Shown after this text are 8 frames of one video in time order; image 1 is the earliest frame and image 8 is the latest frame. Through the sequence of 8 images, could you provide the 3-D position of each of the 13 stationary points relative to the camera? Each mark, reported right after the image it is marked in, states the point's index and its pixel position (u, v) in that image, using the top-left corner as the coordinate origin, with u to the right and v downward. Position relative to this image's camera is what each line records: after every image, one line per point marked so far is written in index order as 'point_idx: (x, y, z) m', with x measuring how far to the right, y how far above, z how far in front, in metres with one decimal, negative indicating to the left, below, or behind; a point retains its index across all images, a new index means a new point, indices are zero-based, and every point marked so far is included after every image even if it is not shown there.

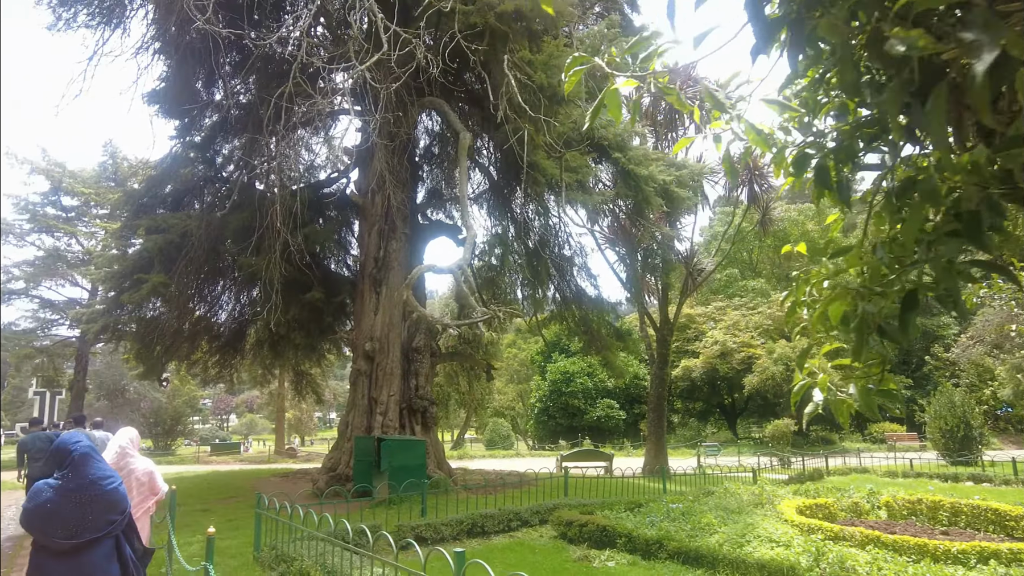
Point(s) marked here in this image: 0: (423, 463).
0: (-1.3, -2.6, +9.9) m
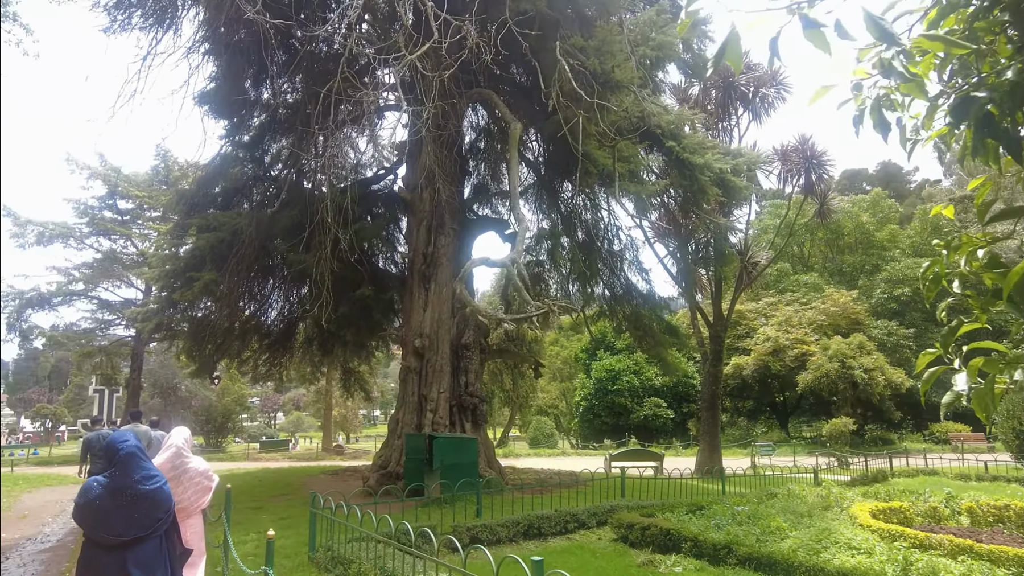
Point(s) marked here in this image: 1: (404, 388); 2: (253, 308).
0: (-0.5, -2.6, +9.7) m
1: (-1.8, -1.7, +11.3) m
2: (-5.5, -0.5, +14.1) m
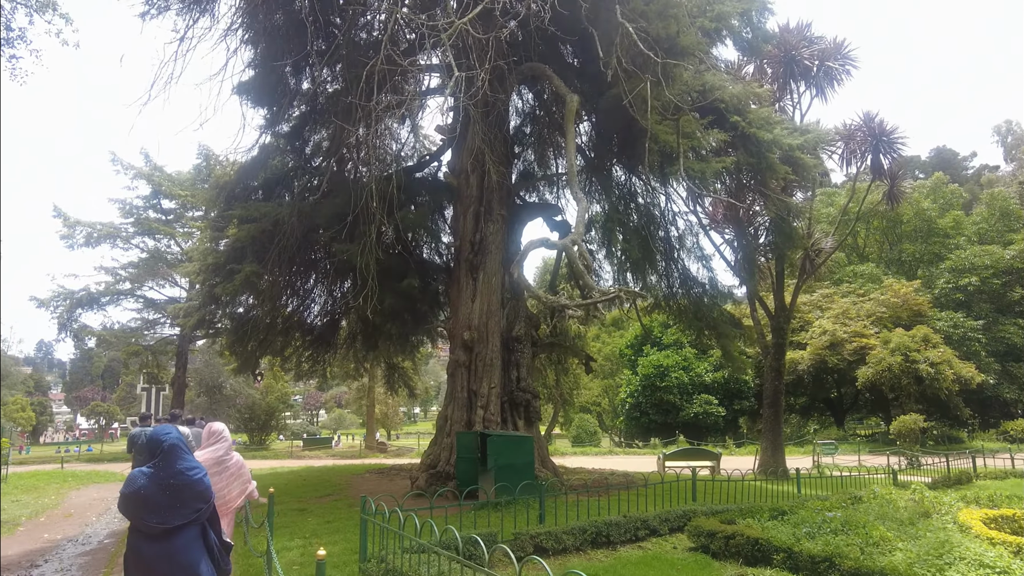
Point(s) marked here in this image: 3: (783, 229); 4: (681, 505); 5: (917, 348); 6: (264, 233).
0: (+0.3, -2.4, +9.0) m
1: (-1.0, -1.5, +10.7) m
2: (-4.5, -0.4, +13.7) m
3: (+5.1, +1.1, +12.5) m
4: (+2.0, -2.6, +8.0) m
5: (+11.5, -1.7, +18.7) m
6: (-4.5, +1.0, +12.1) m
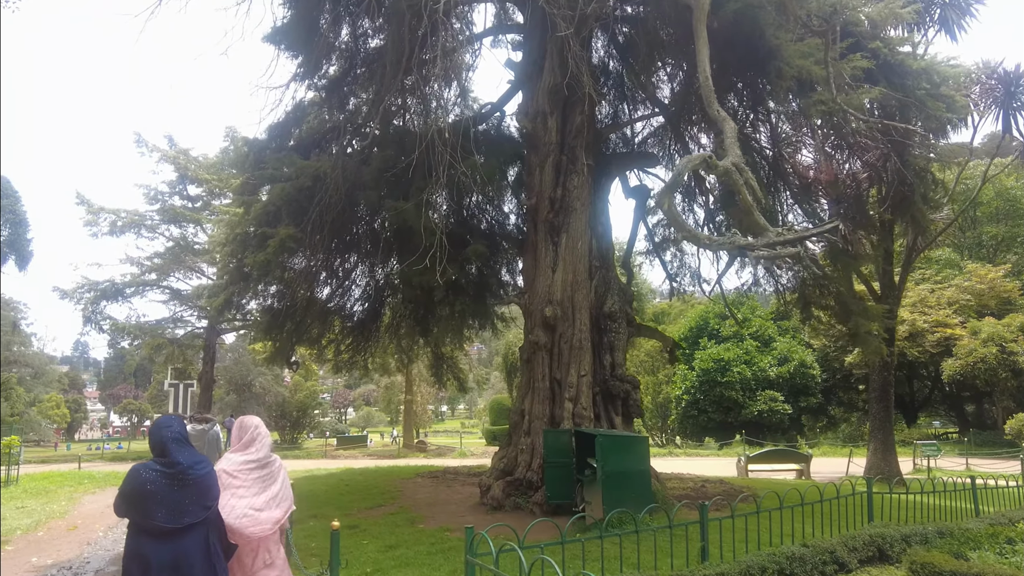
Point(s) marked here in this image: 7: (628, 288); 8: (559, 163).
0: (+1.4, -1.9, +7.0) m
1: (+0.2, -1.1, +8.7) m
2: (-3.2, +0.1, +11.9) m
3: (+6.4, +1.6, +10.3) m
4: (+3.2, -2.2, +6.0) m
5: (+13.0, -1.1, +16.2) m
6: (-3.2, +1.5, +10.2) m
7: (+1.6, 0.0, +9.2) m
8: (+0.6, +1.7, +9.1) m
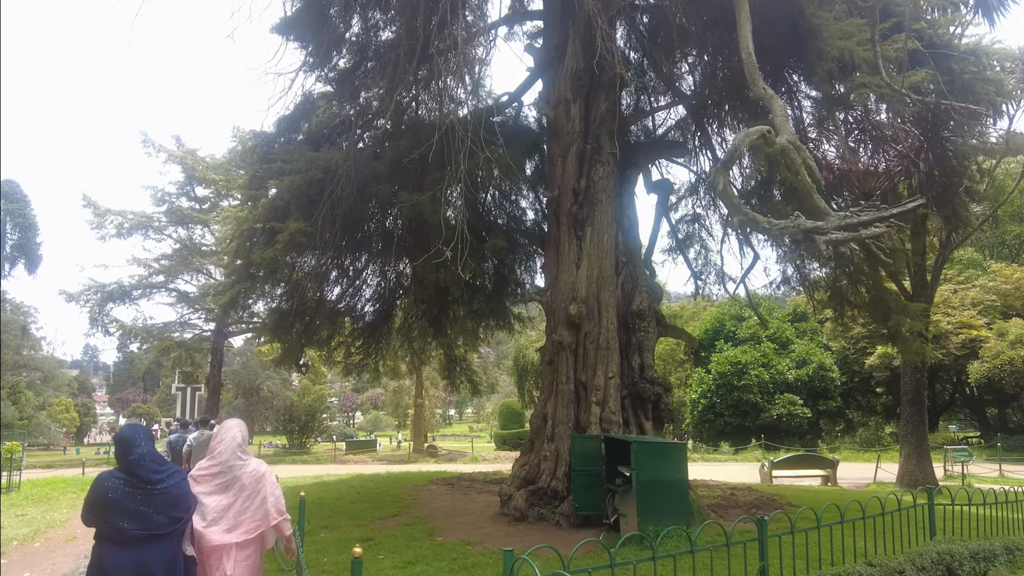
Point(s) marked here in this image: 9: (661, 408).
0: (+1.7, -1.9, +6.5) m
1: (+0.5, -1.1, +8.2) m
2: (-2.9, +0.1, +11.4) m
3: (+6.6, +1.6, +9.7) m
4: (+3.4, -2.1, +5.4) m
5: (+13.4, -1.1, +15.6) m
6: (-2.9, +1.5, +9.8) m
7: (+1.9, 0.0, +8.7) m
8: (+0.9, +1.8, +8.6) m
9: (+1.8, -1.5, +8.1) m
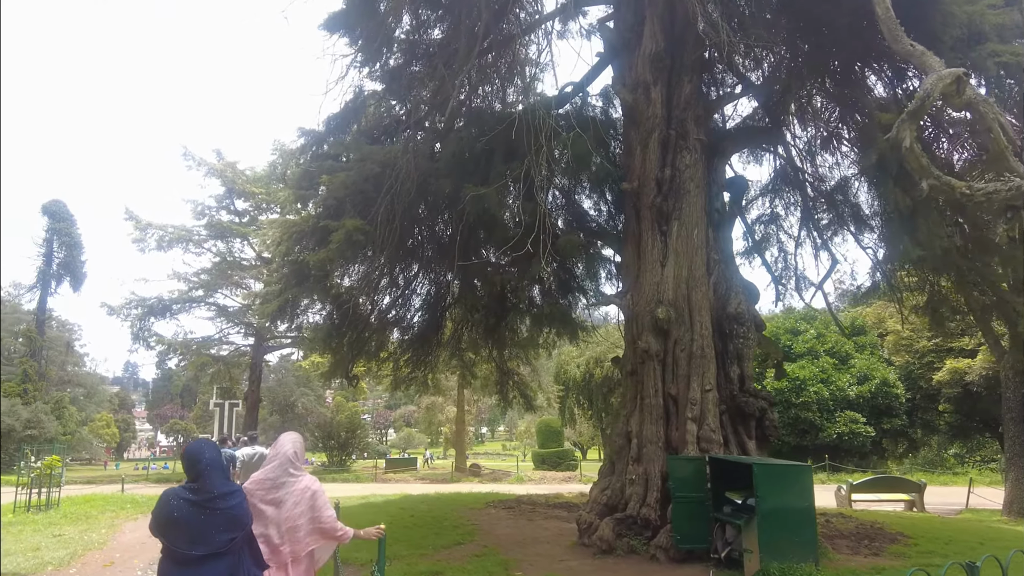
0: (+2.5, -1.8, +5.5) m
1: (+1.4, -1.1, +7.3) m
2: (-1.8, 0.0, +10.7) m
3: (+7.6, +1.6, +8.6) m
4: (+4.2, -2.0, +4.4) m
5: (+14.6, -1.3, +14.1) m
6: (-2.0, +1.4, +9.1) m
7: (+2.8, 0.0, +7.8) m
8: (+1.8, +1.8, +7.8) m
9: (+2.7, -1.5, +7.1) m
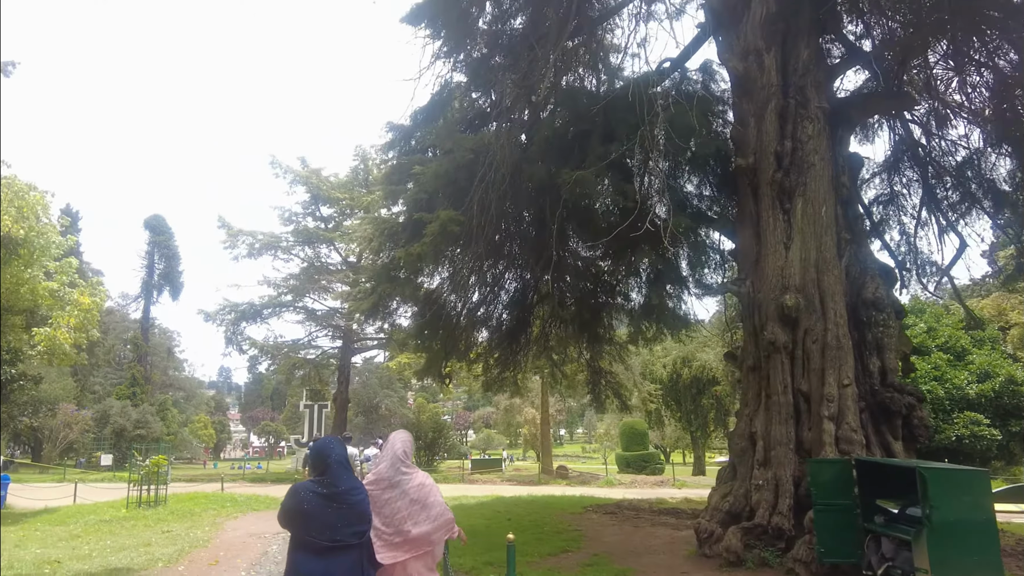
0: (+3.4, -1.7, +4.7) m
1: (+2.5, -0.9, +6.6) m
2: (-0.4, 0.0, +10.3) m
3: (+8.7, +1.9, +7.2) m
4: (+4.9, -1.8, +3.4) m
5: (+16.3, -0.8, +11.9) m
6: (-0.7, +1.5, +8.8) m
7: (+3.9, +0.2, +6.9) m
8: (+2.9, +1.9, +7.1) m
9: (+3.8, -1.3, +6.3) m
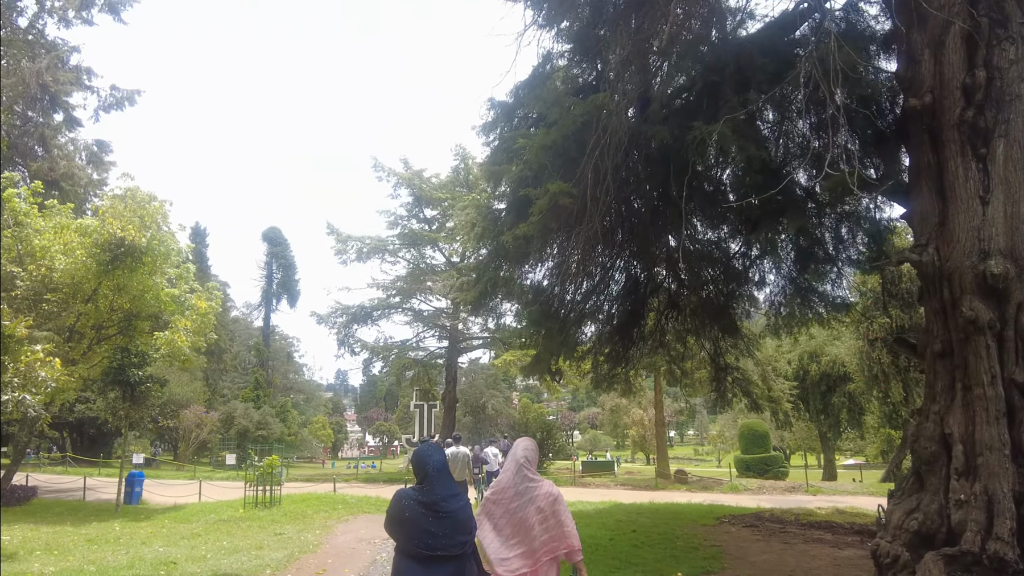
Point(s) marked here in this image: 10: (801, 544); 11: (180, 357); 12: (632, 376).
0: (+4.2, -1.4, +3.3) m
1: (+3.6, -0.6, +5.2) m
2: (+1.3, +0.2, +9.4) m
3: (+9.7, +2.3, +4.9) m
4: (+5.5, -1.5, +1.7) m
5: (+18.0, -0.1, +8.4) m
6: (+0.6, +1.7, +7.9) m
7: (+5.0, +0.5, +5.4) m
8: (+3.9, +2.2, +5.6) m
9: (+4.8, -1.0, +4.7) m
10: (+3.2, -2.8, +7.3) m
11: (-5.9, -1.2, +11.7) m
12: (+2.3, -1.6, +12.6) m
